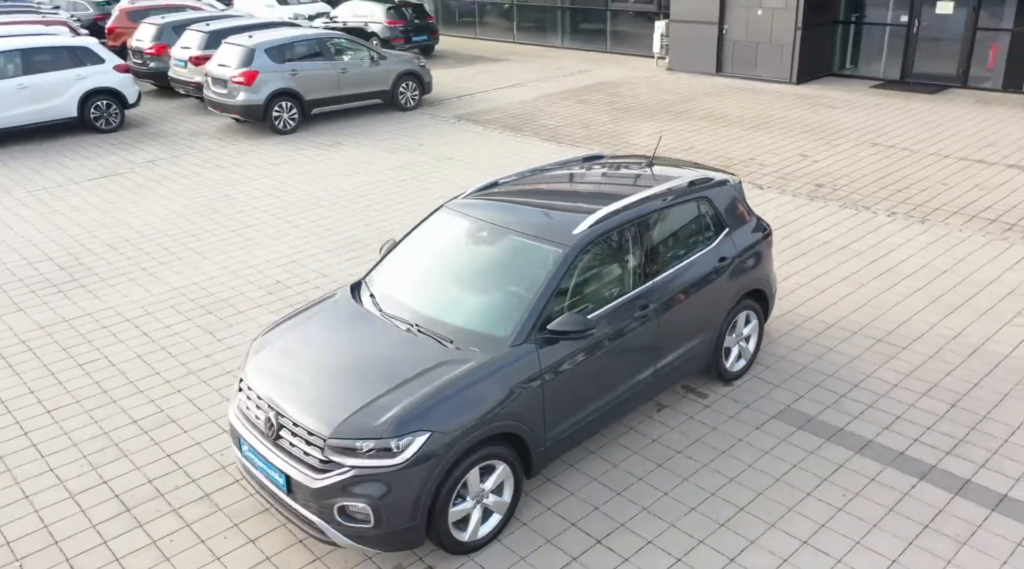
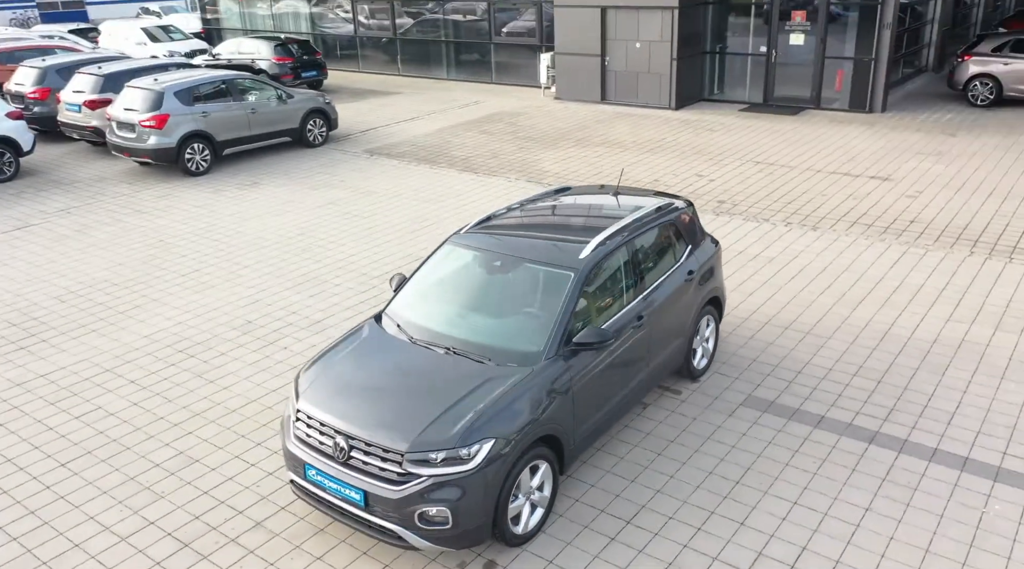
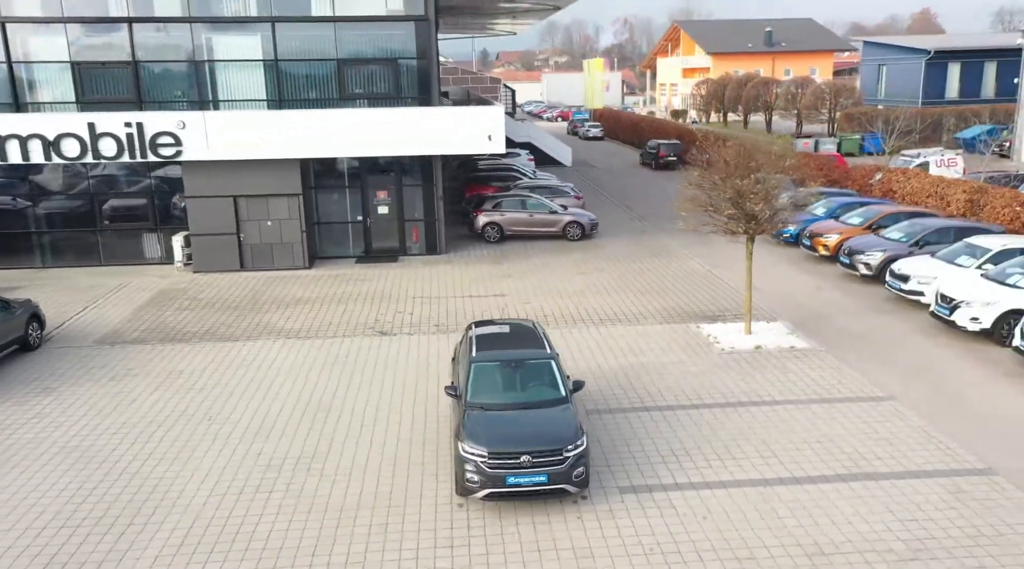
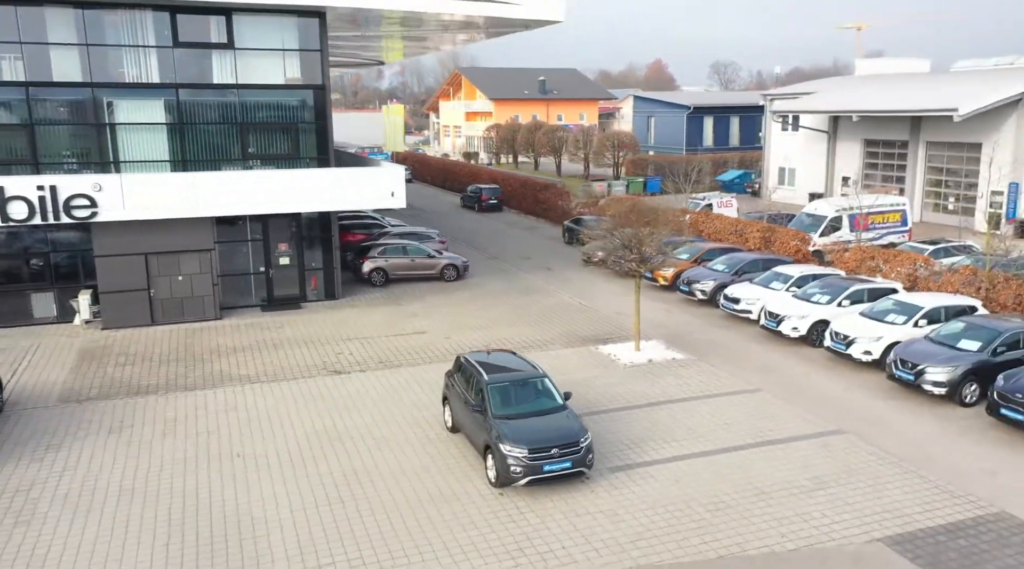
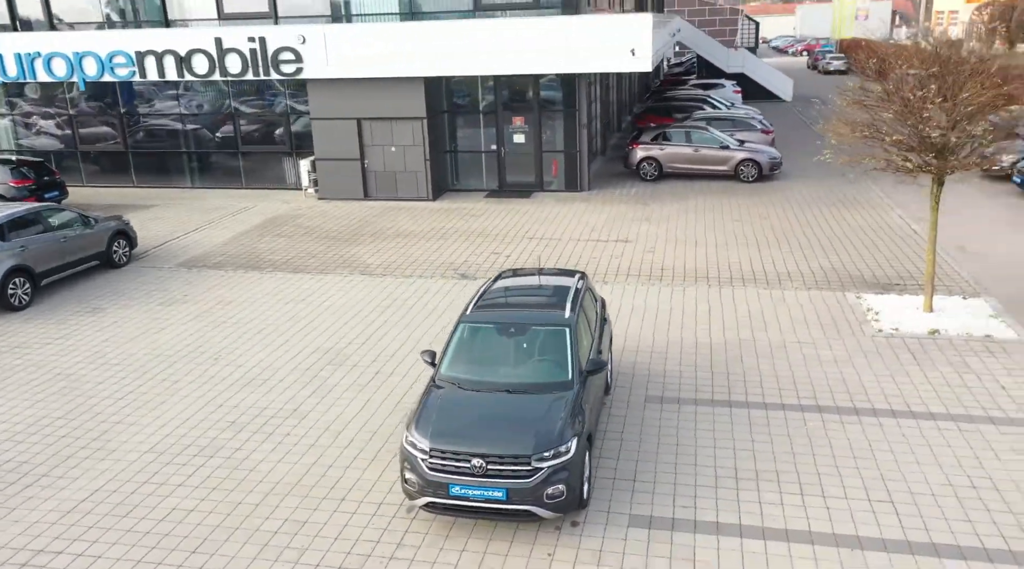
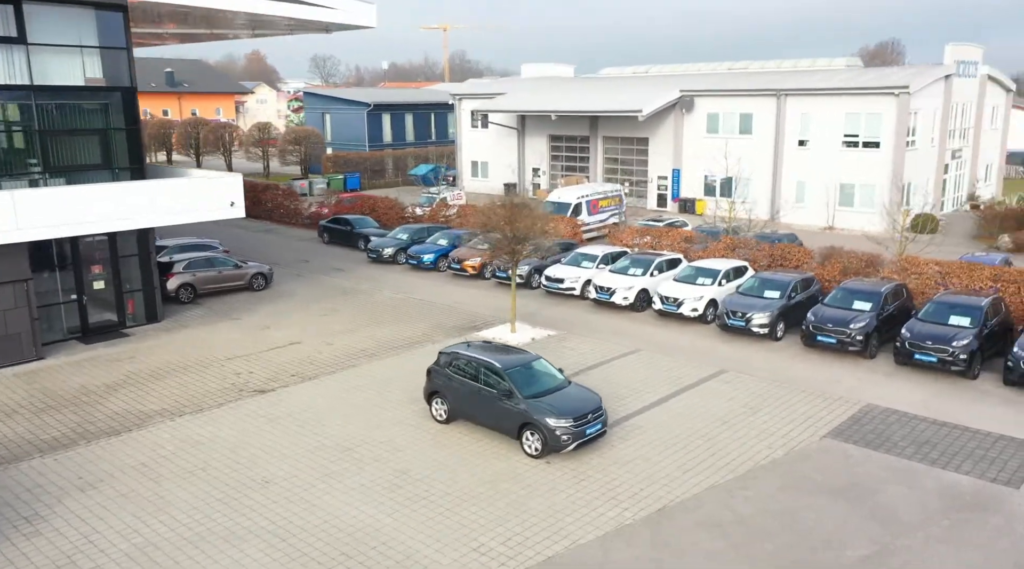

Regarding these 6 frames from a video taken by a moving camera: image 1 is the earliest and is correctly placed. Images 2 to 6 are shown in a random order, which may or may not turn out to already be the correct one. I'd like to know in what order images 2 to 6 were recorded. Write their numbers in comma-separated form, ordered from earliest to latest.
2, 5, 3, 4, 6
